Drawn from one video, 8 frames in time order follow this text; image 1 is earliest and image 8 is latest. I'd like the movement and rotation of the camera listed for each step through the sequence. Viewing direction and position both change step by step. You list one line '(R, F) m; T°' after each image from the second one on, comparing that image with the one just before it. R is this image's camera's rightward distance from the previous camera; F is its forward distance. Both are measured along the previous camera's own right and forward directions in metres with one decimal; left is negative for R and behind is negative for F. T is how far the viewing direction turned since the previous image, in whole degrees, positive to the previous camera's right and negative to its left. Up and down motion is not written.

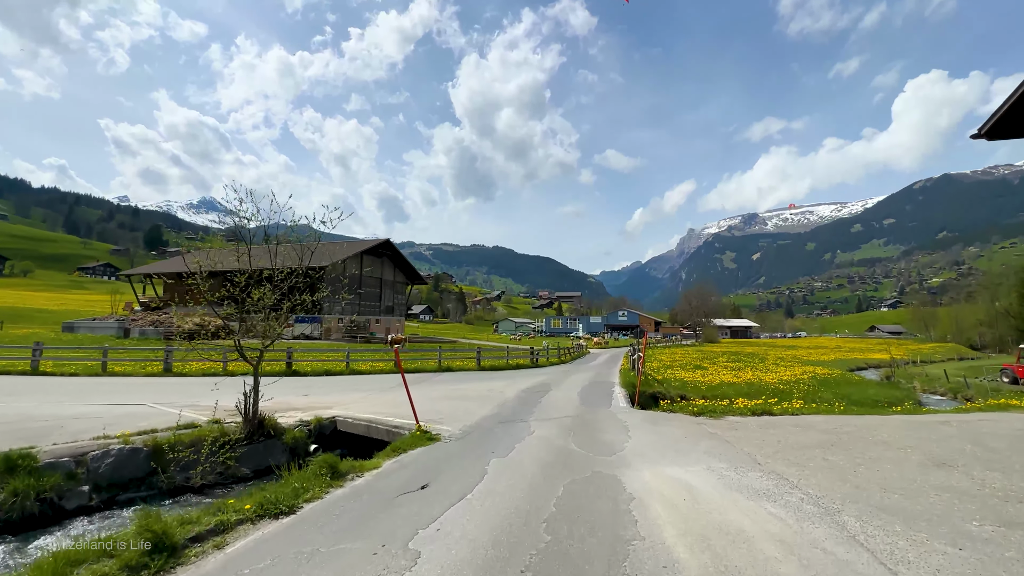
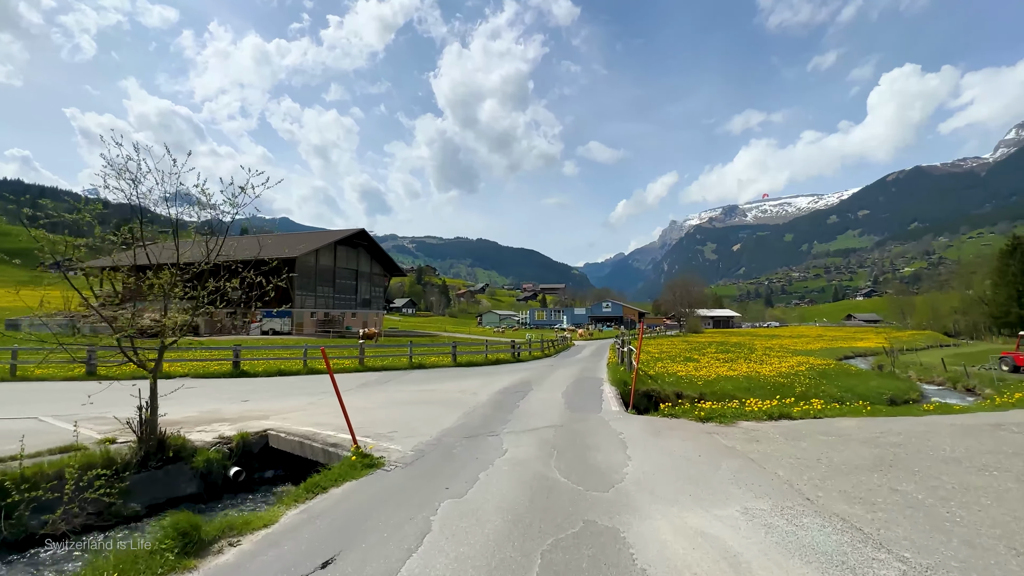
(+0.4, +2.5) m; +2°
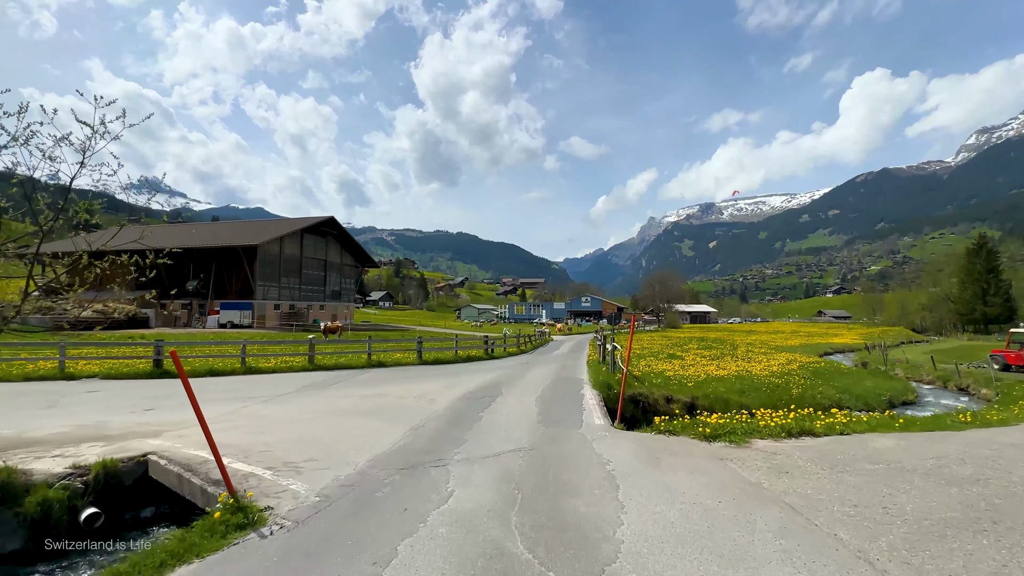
(+0.5, +2.6) m; +3°
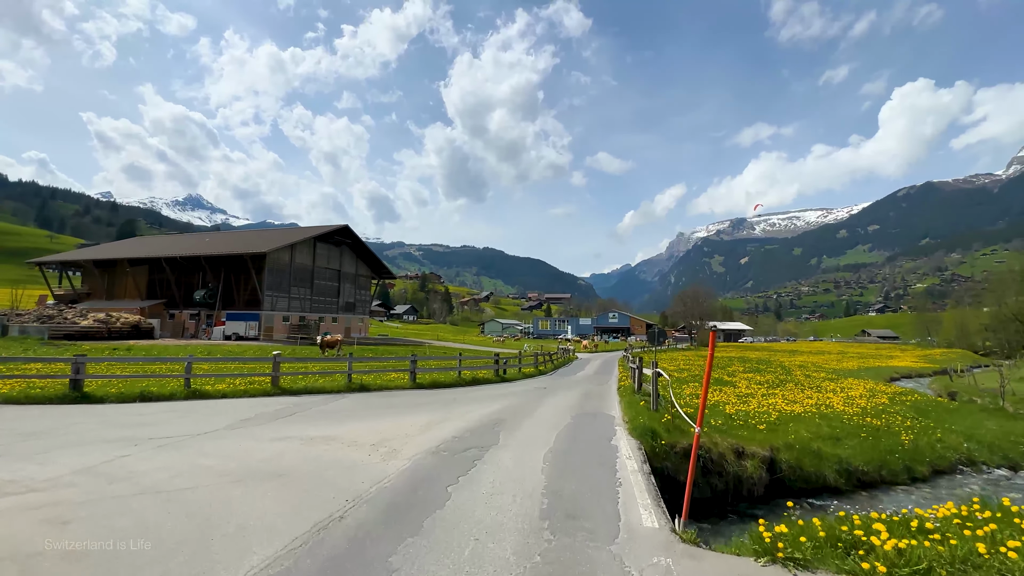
(+0.6, +4.6) m; -3°
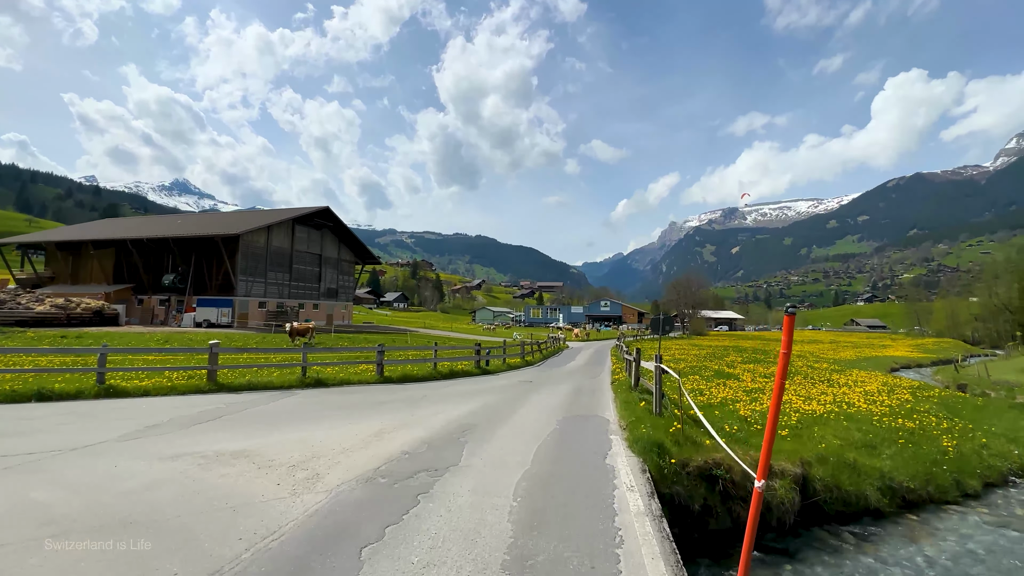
(+0.5, +2.5) m; +1°
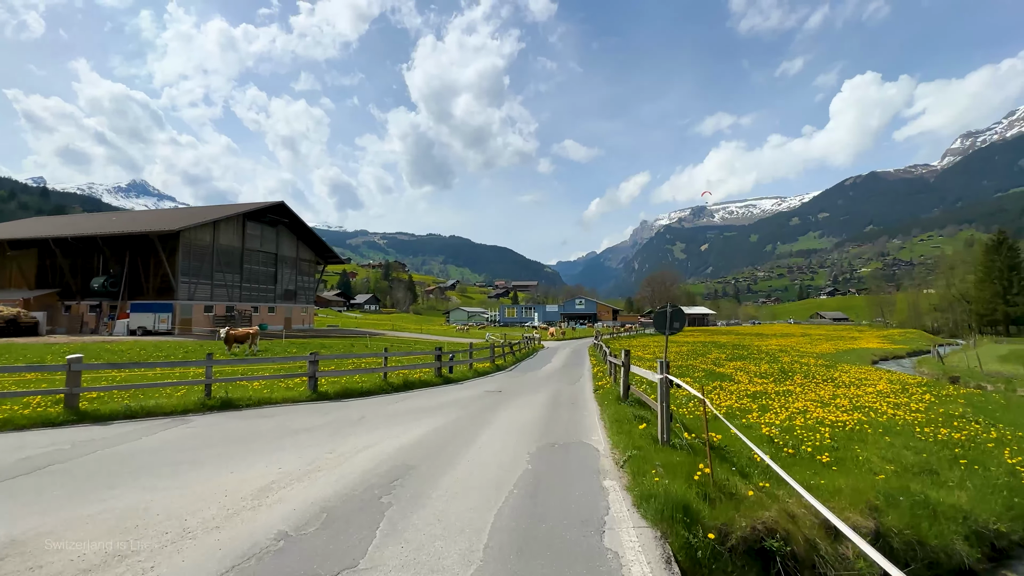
(+0.4, +3.2) m; +3°
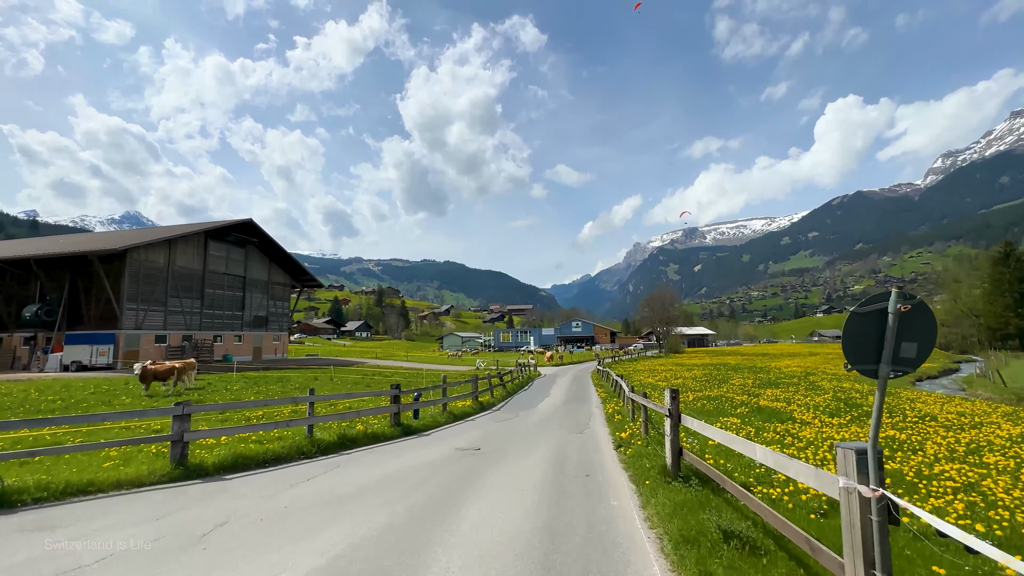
(+0.4, +5.2) m; +1°
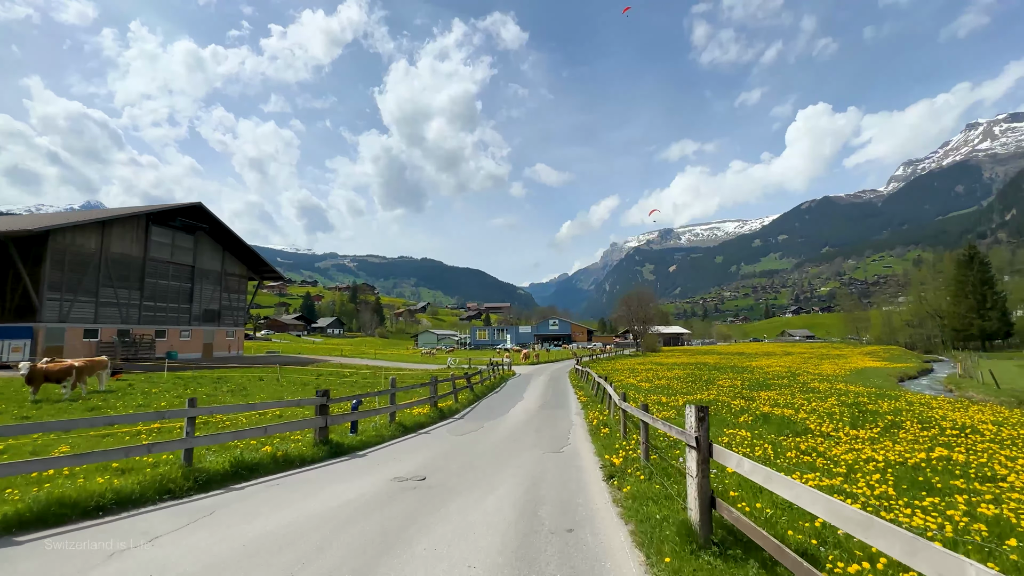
(+0.4, +3.0) m; +3°
